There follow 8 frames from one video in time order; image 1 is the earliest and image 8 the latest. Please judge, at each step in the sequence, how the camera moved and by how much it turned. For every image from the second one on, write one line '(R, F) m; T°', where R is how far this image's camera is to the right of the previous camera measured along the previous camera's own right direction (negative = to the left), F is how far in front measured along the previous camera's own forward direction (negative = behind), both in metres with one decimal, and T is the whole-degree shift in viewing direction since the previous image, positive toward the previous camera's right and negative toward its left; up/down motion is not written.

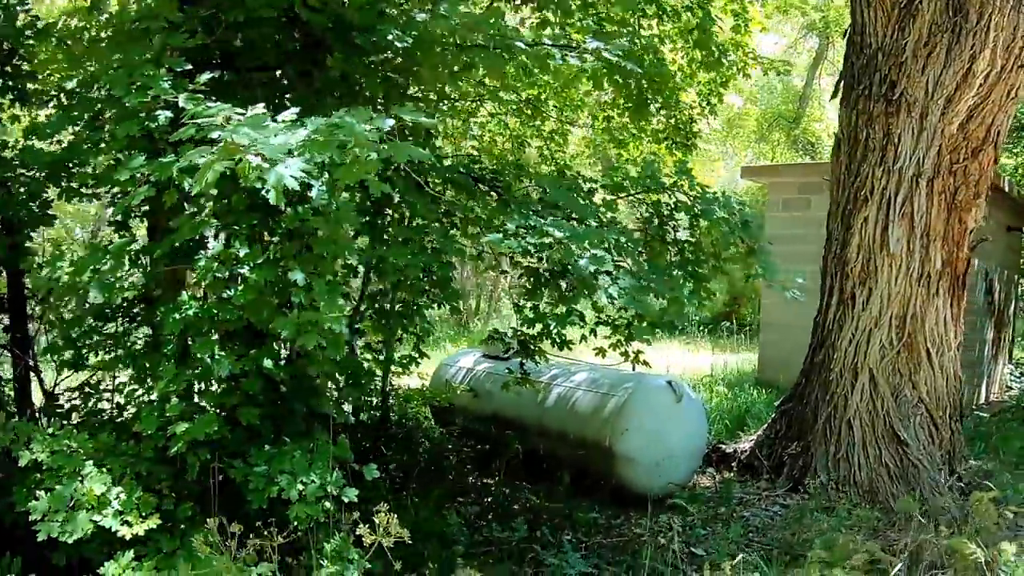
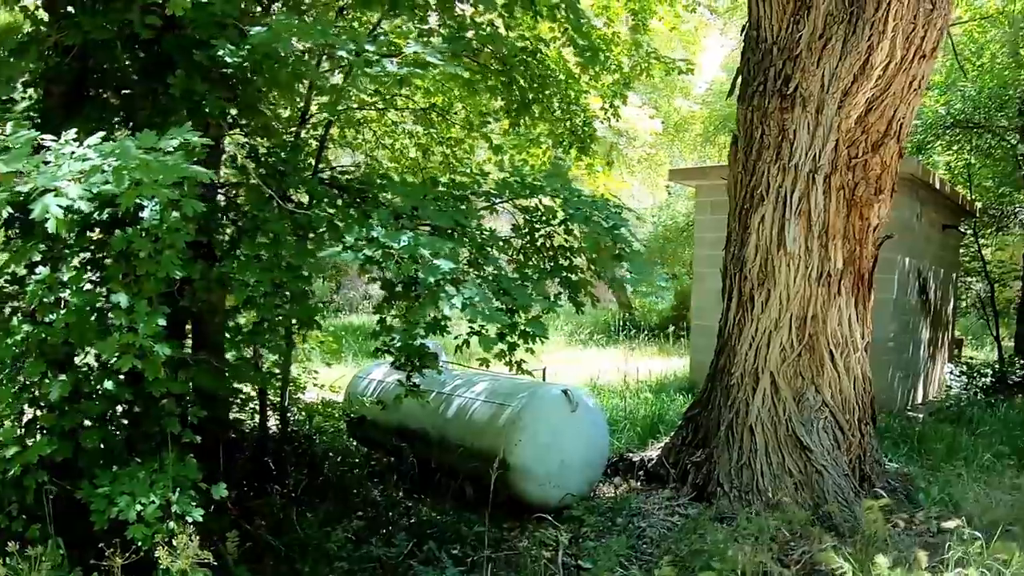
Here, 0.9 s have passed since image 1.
(+0.7, +0.1) m; -2°
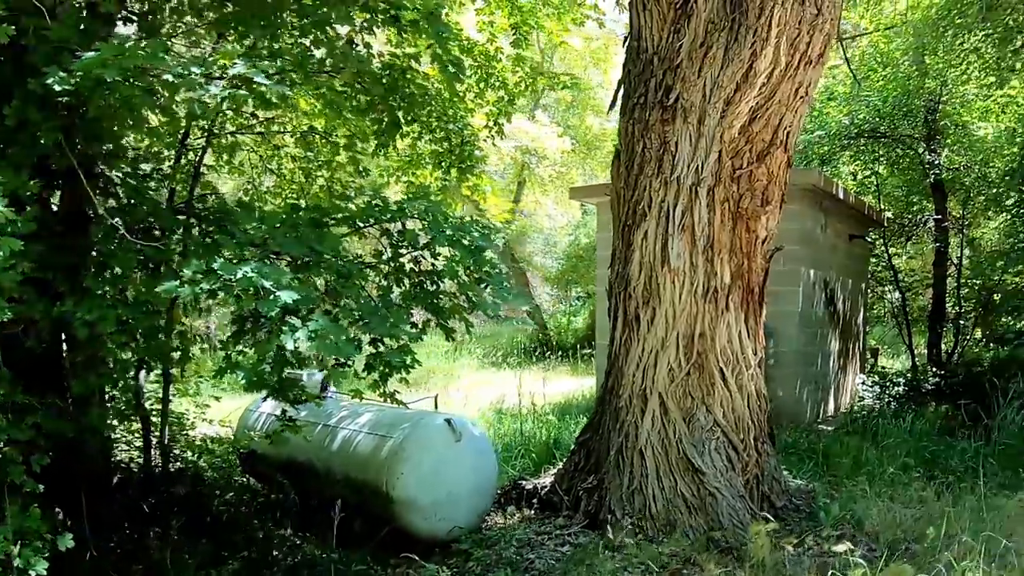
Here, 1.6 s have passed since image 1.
(+0.5, +0.1) m; +2°
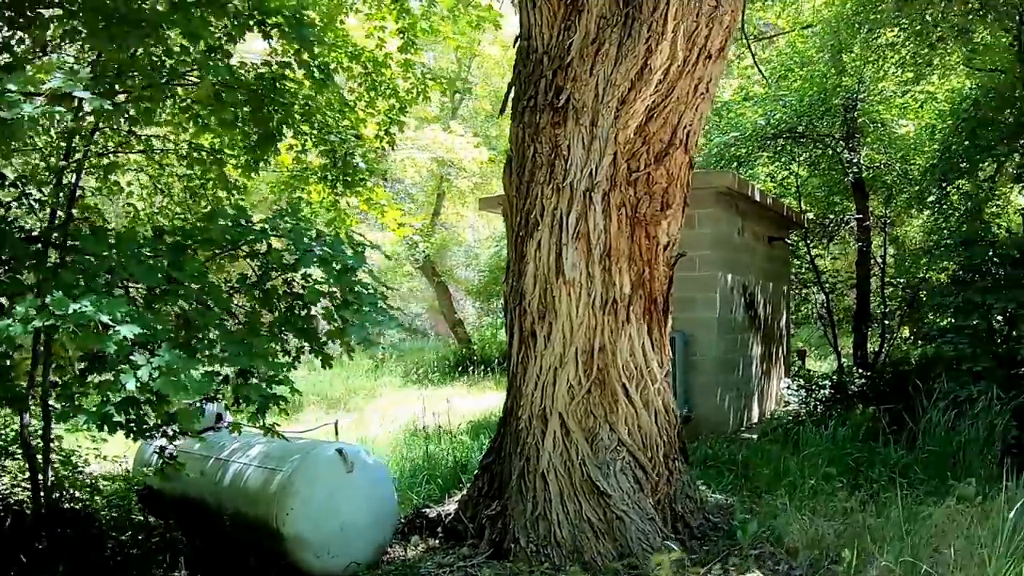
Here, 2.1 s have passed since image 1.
(+0.3, +0.2) m; +3°
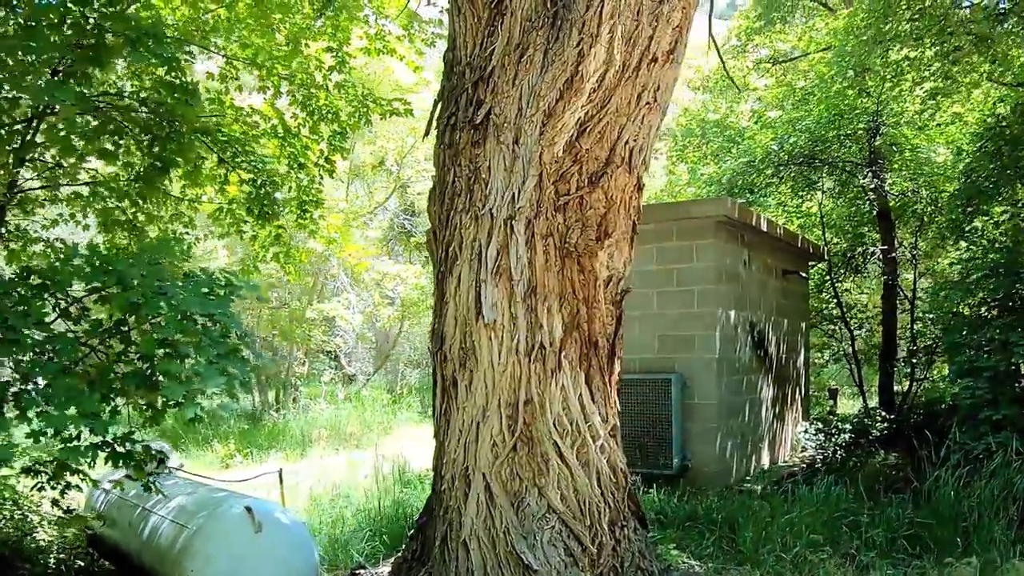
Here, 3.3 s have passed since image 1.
(+0.6, +0.4) m; -5°
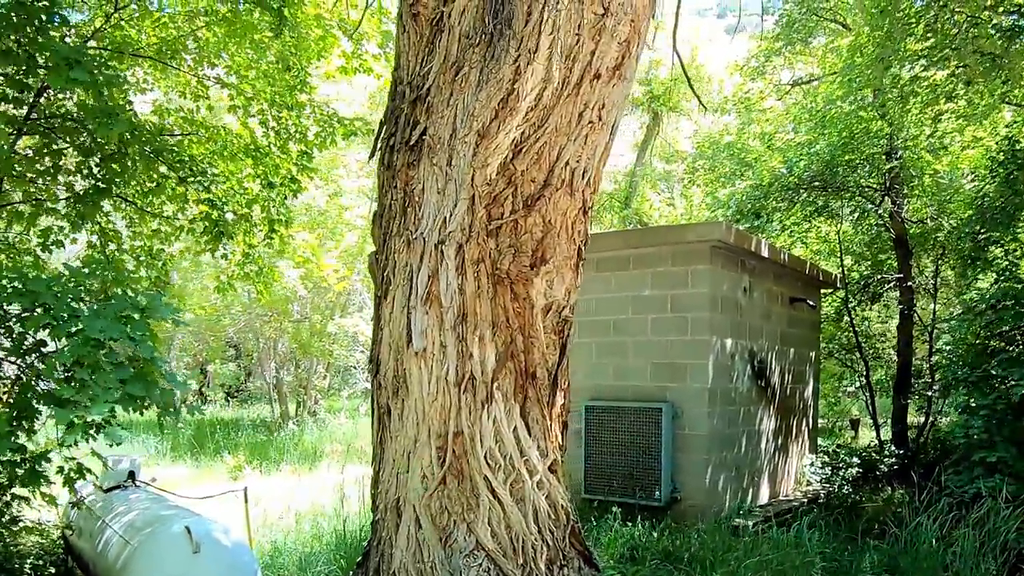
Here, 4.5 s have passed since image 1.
(+0.5, +0.1) m; -4°
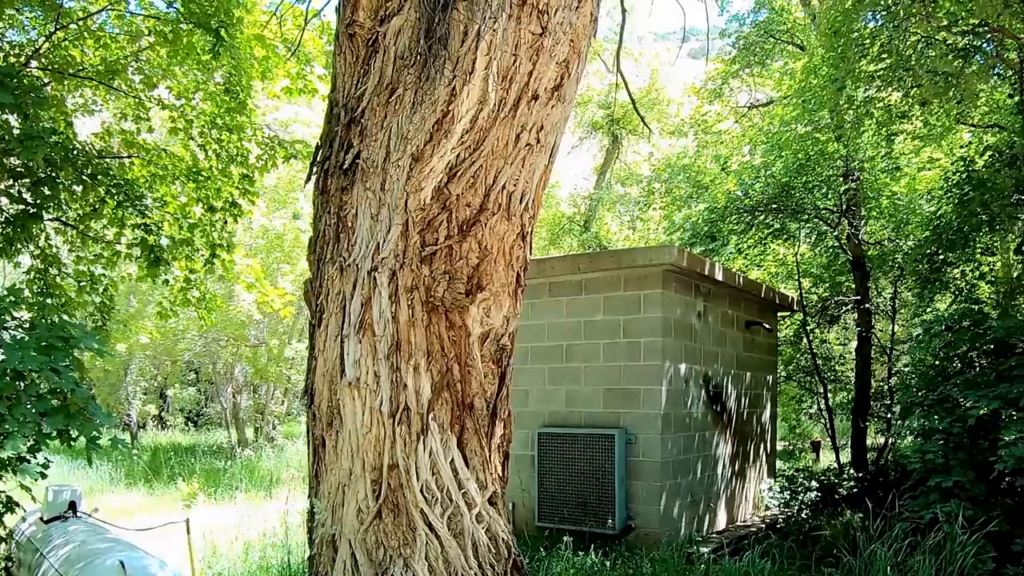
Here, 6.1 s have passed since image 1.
(+0.2, +0.1) m; +1°
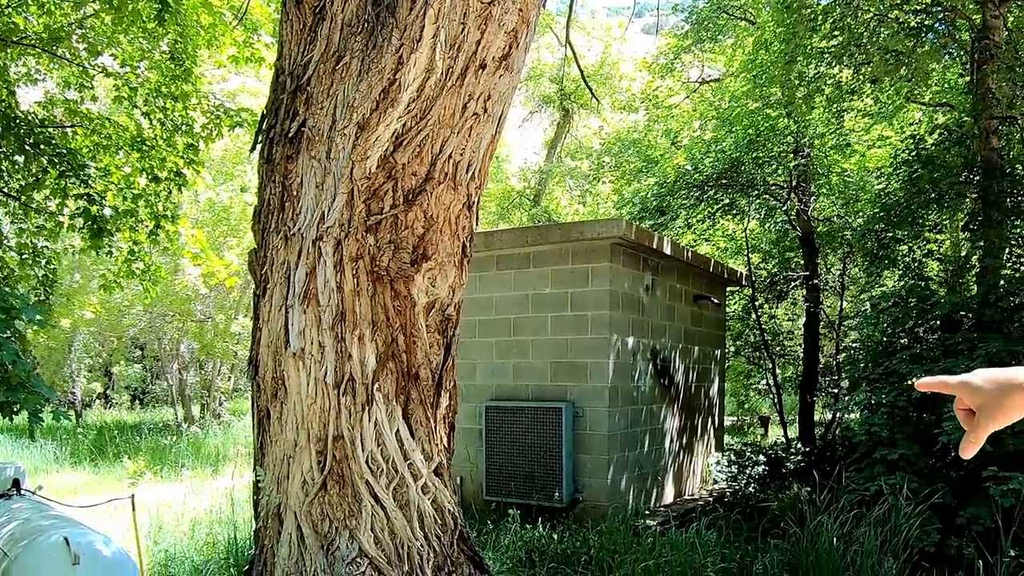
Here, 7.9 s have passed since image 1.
(+0.1, 0.0) m; +2°
